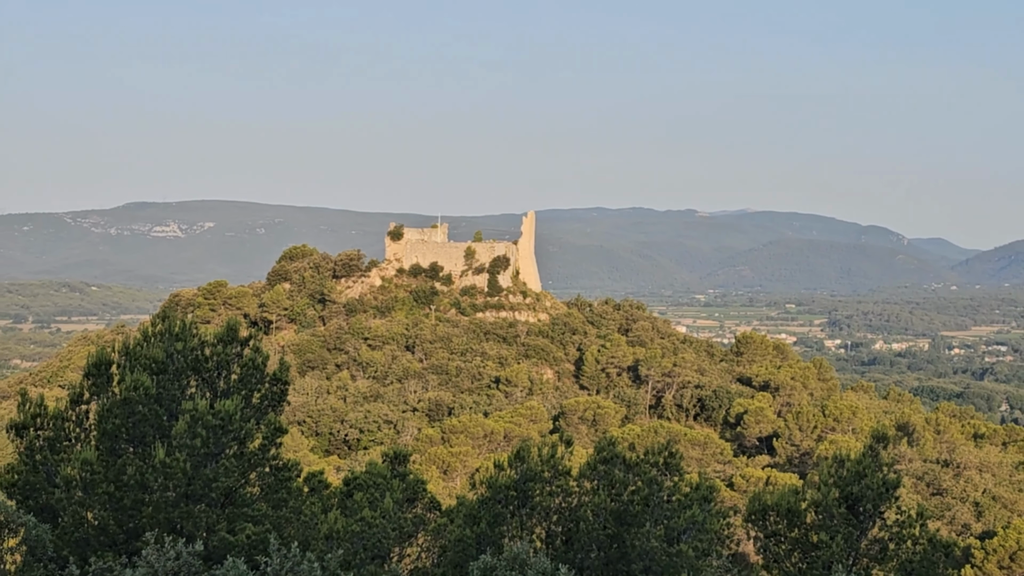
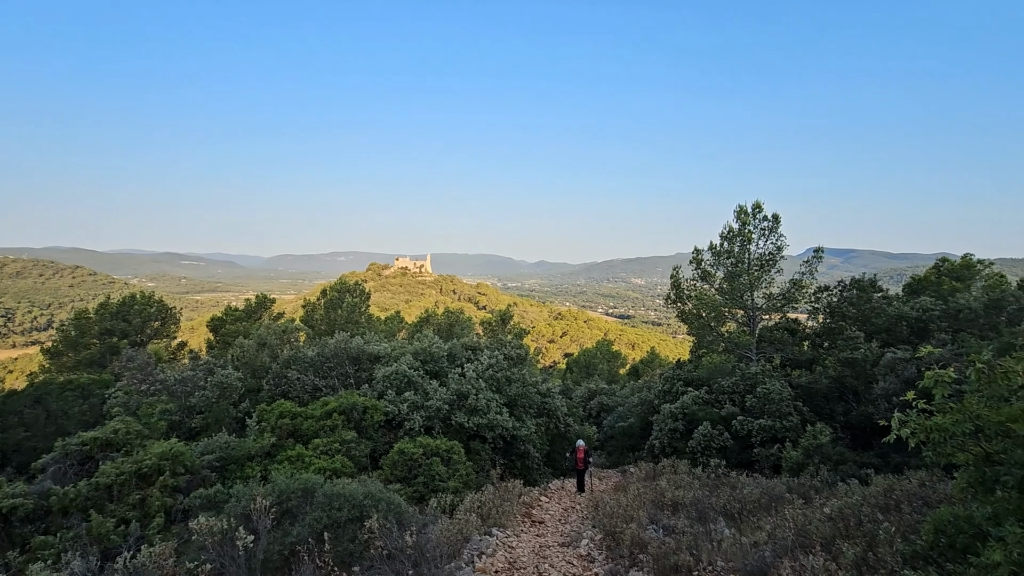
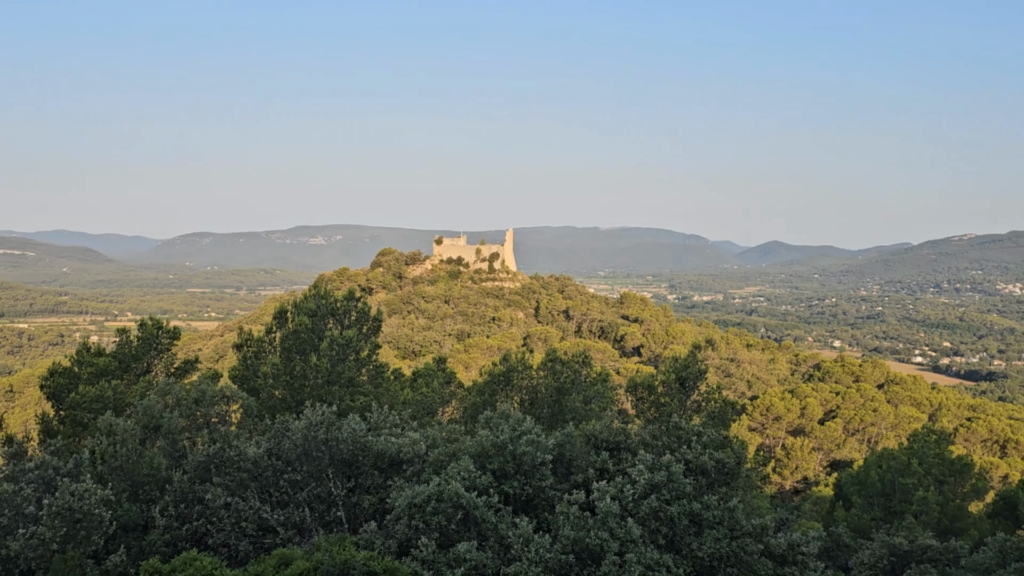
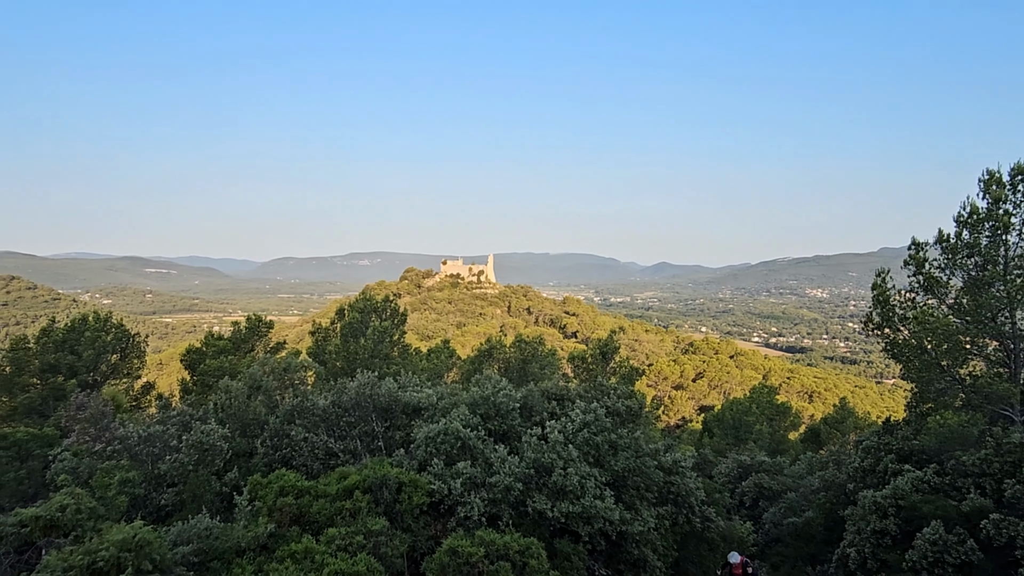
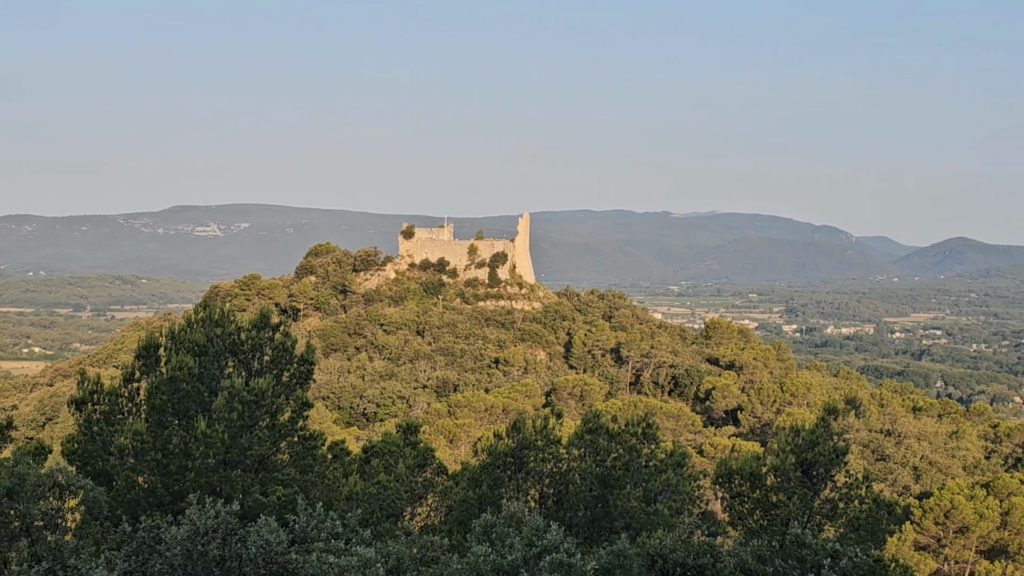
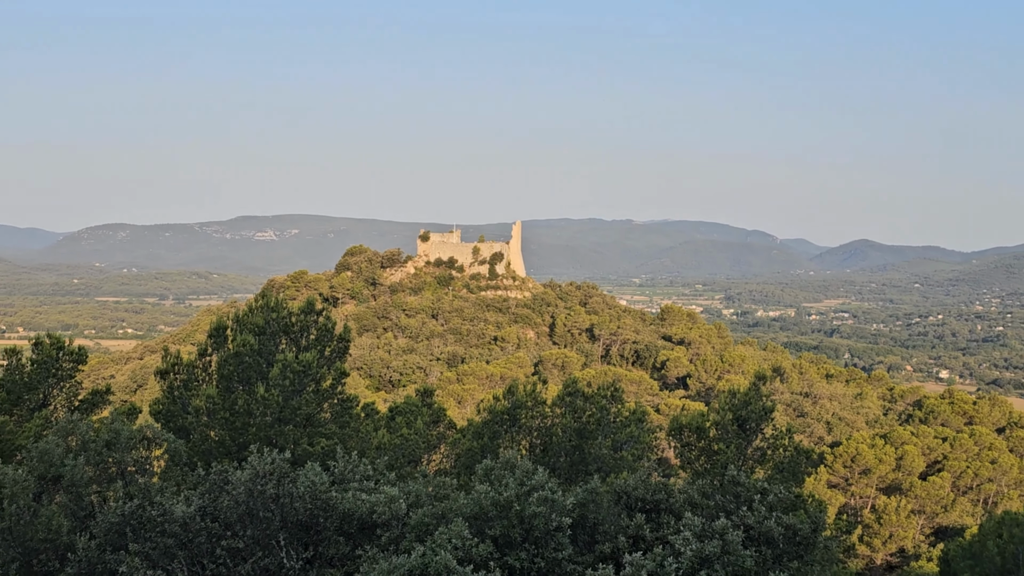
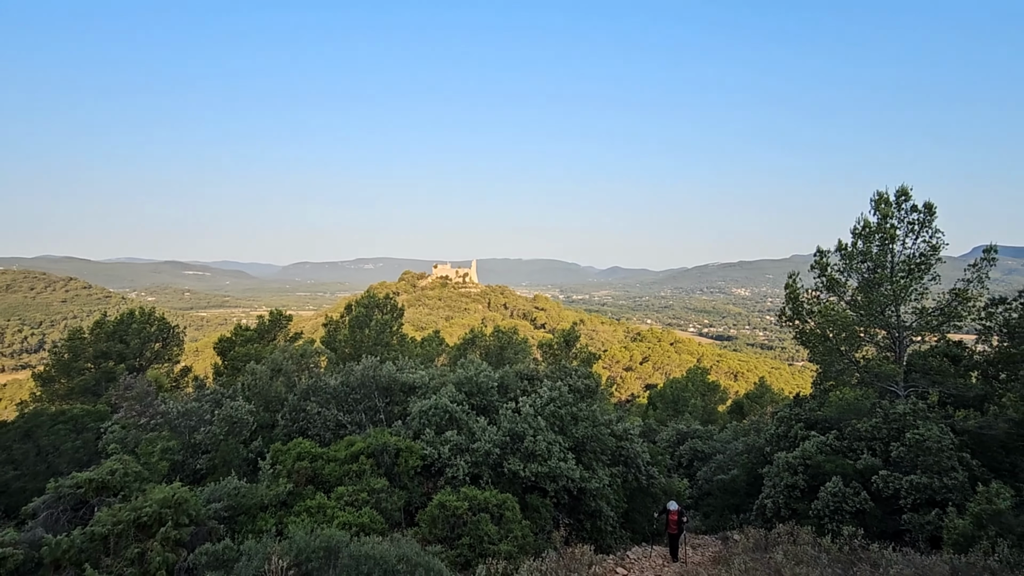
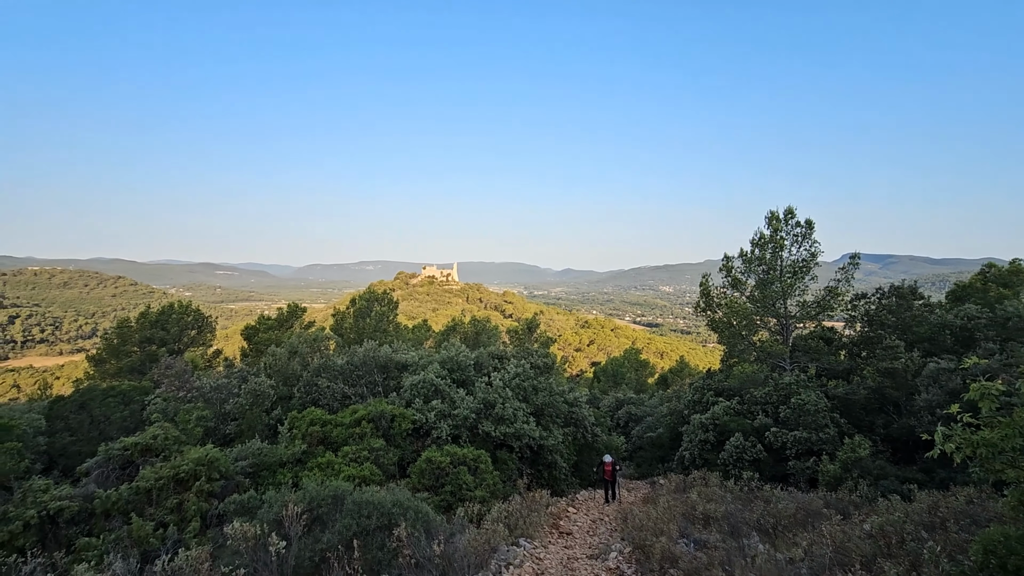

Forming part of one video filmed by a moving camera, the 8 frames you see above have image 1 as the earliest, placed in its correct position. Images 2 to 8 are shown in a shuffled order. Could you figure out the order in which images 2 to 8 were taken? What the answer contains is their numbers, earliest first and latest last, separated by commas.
5, 6, 3, 4, 7, 8, 2
